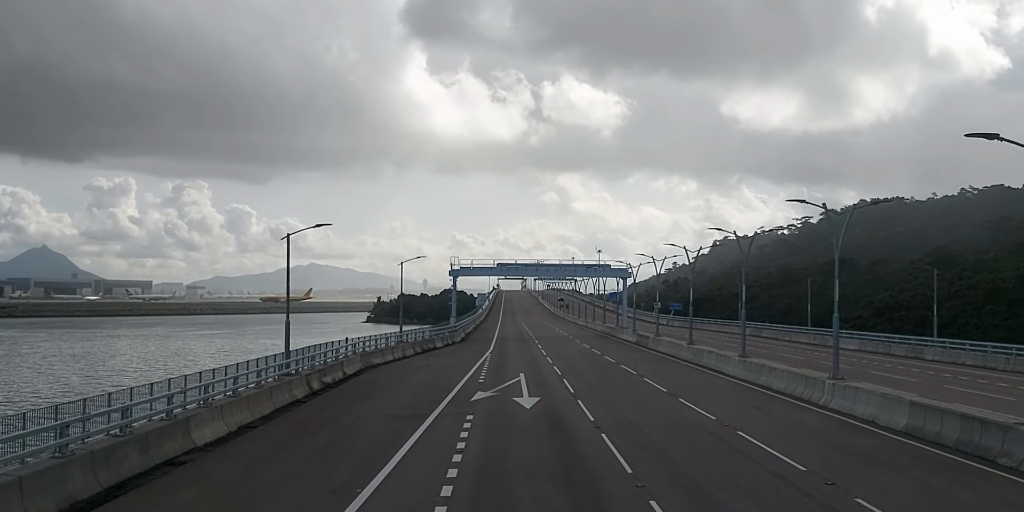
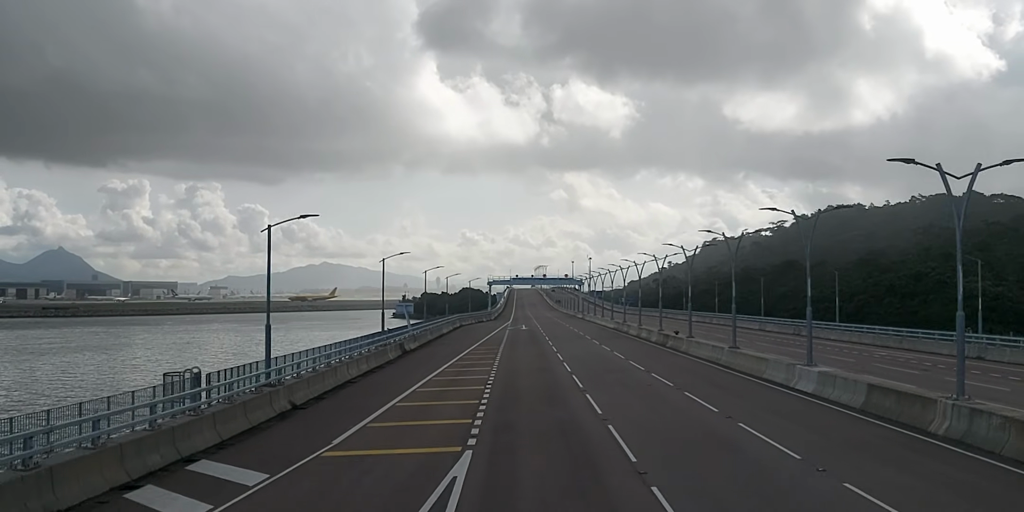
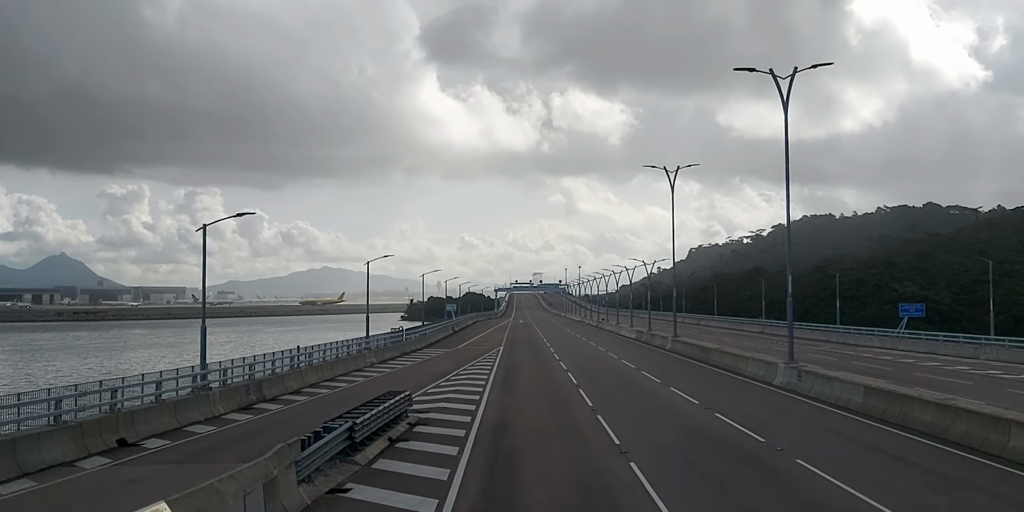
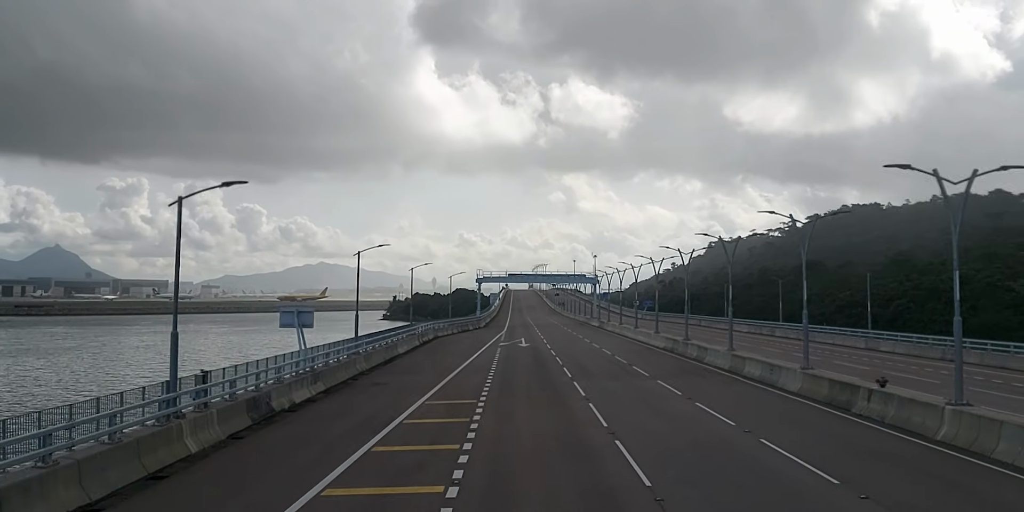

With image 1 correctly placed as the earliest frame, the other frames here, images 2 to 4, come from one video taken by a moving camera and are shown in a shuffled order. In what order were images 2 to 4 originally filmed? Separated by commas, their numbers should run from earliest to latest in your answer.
4, 2, 3
